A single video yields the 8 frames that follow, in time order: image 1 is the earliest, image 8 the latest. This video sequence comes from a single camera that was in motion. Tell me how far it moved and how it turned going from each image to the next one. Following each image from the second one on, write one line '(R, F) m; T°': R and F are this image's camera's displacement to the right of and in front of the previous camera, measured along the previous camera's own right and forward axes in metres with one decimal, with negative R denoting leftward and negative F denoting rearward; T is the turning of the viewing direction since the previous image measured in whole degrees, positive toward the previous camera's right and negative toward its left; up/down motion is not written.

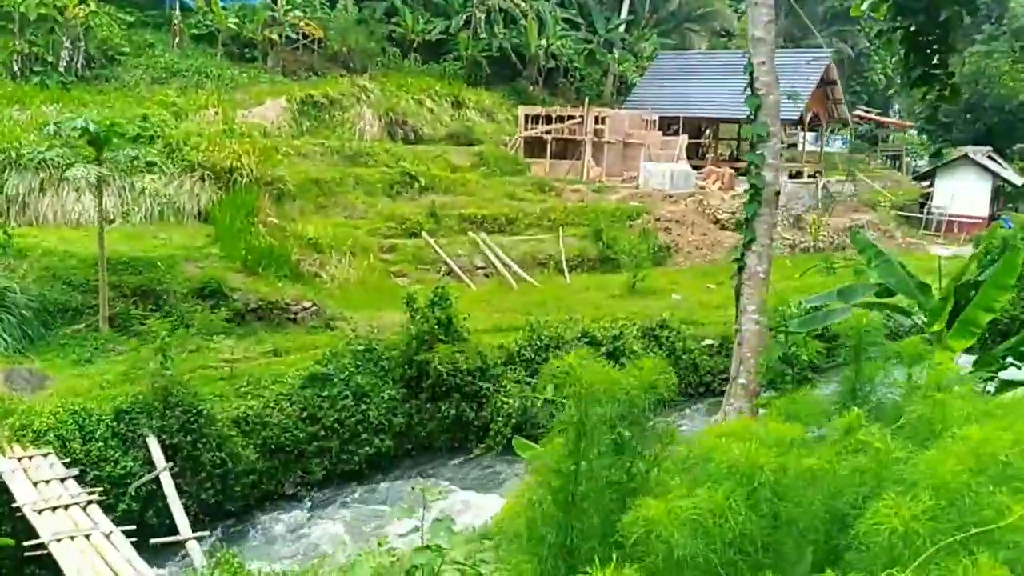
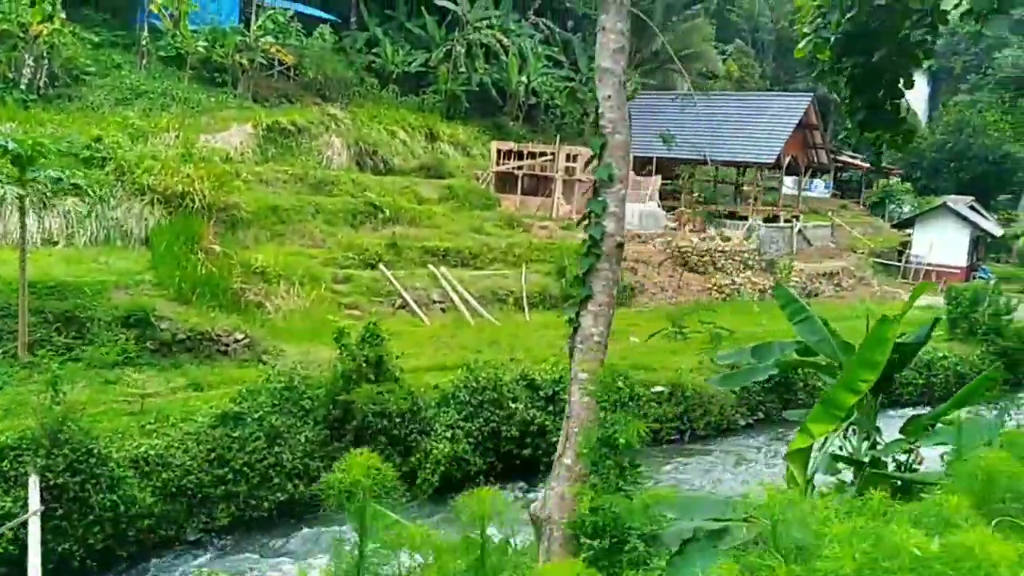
(+0.5, +0.4) m; 0°
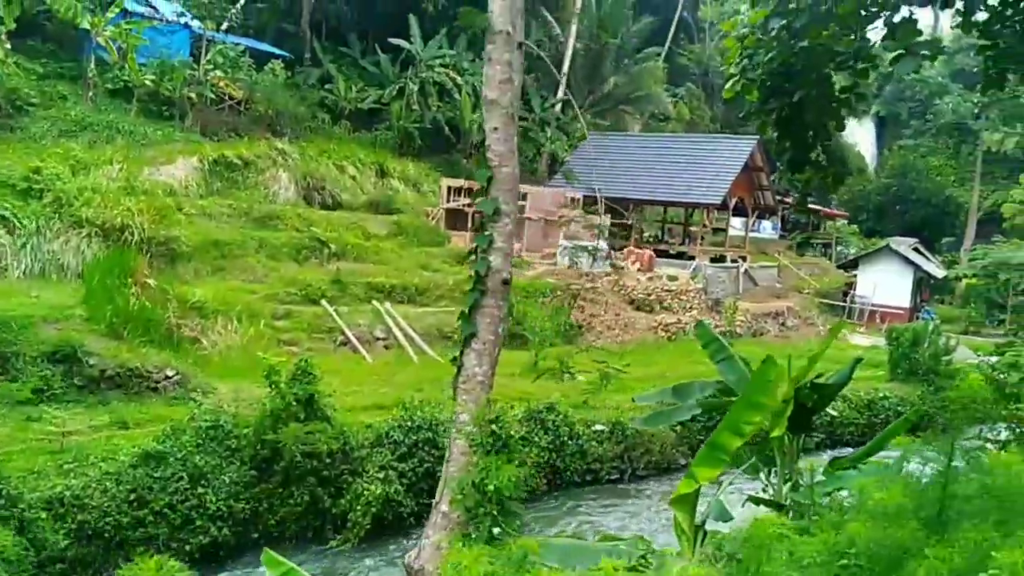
(+0.2, +0.1) m; +3°
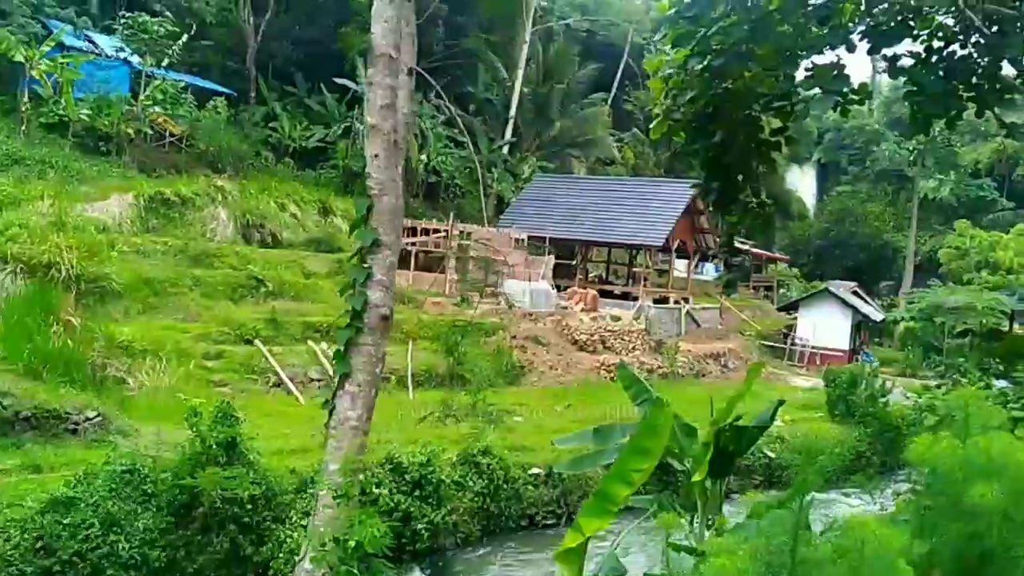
(+0.2, +0.1) m; +3°
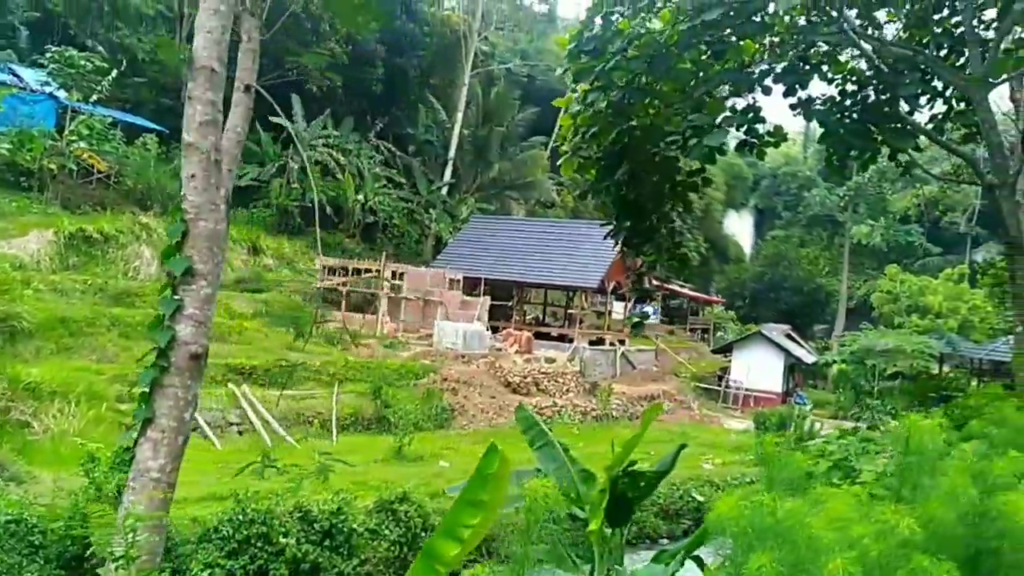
(+0.2, +0.2) m; +3°
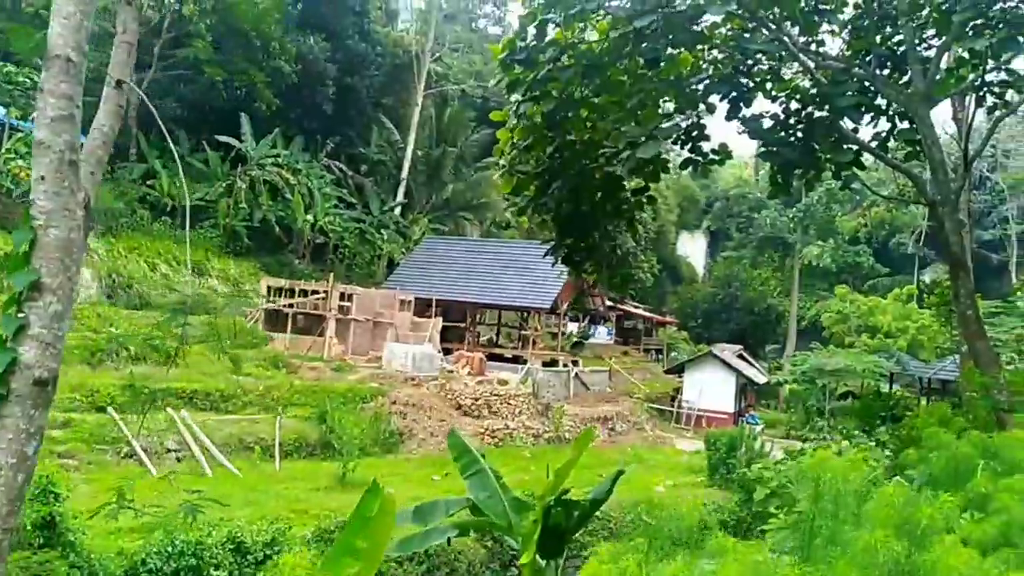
(+0.1, +0.2) m; +3°
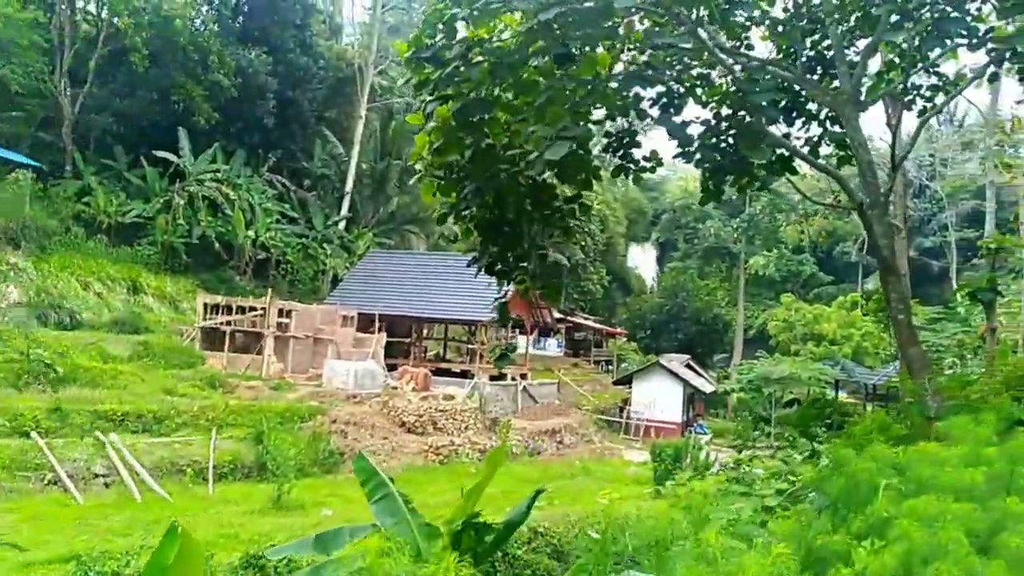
(+0.2, +0.2) m; +3°
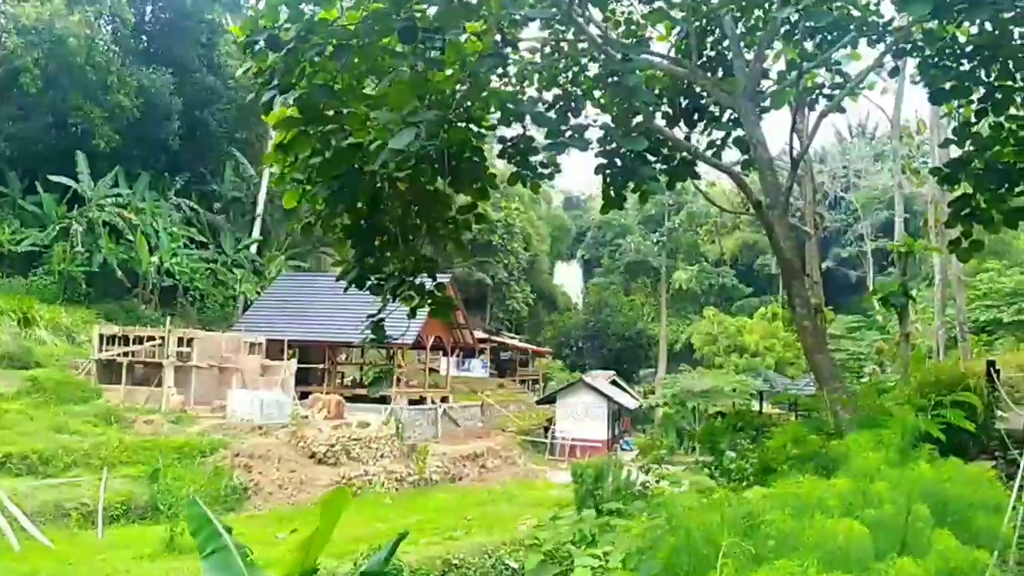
(+0.3, +0.5) m; +4°
